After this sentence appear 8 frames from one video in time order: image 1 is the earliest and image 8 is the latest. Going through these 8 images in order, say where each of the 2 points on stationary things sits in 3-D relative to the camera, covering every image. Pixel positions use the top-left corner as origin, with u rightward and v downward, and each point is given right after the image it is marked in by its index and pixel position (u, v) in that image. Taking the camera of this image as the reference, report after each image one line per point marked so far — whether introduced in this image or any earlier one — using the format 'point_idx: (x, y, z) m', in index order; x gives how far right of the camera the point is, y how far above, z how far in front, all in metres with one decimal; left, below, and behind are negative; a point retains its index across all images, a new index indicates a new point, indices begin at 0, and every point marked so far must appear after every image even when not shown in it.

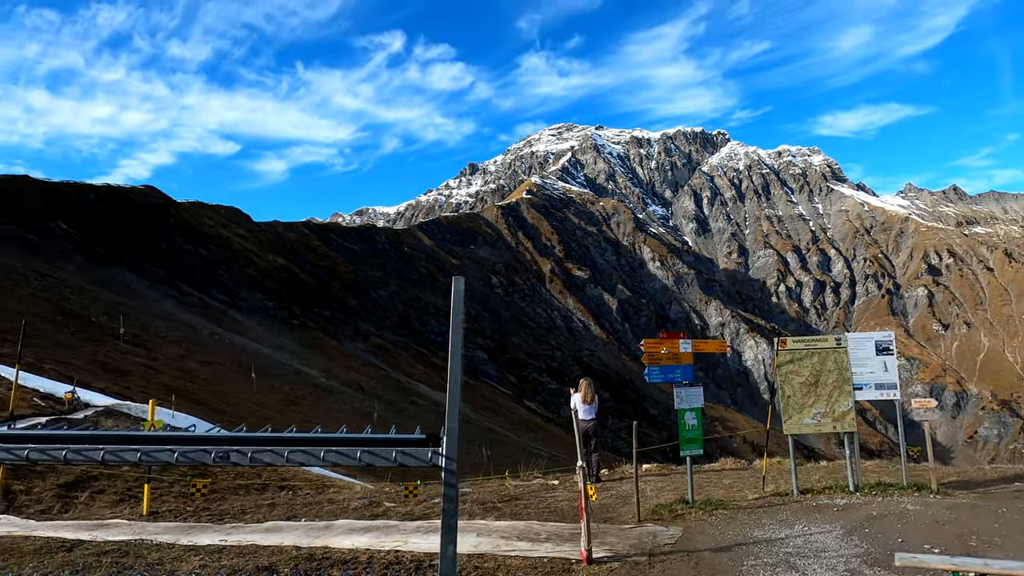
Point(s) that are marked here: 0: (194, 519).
0: (-2.9, -2.1, +5.6) m
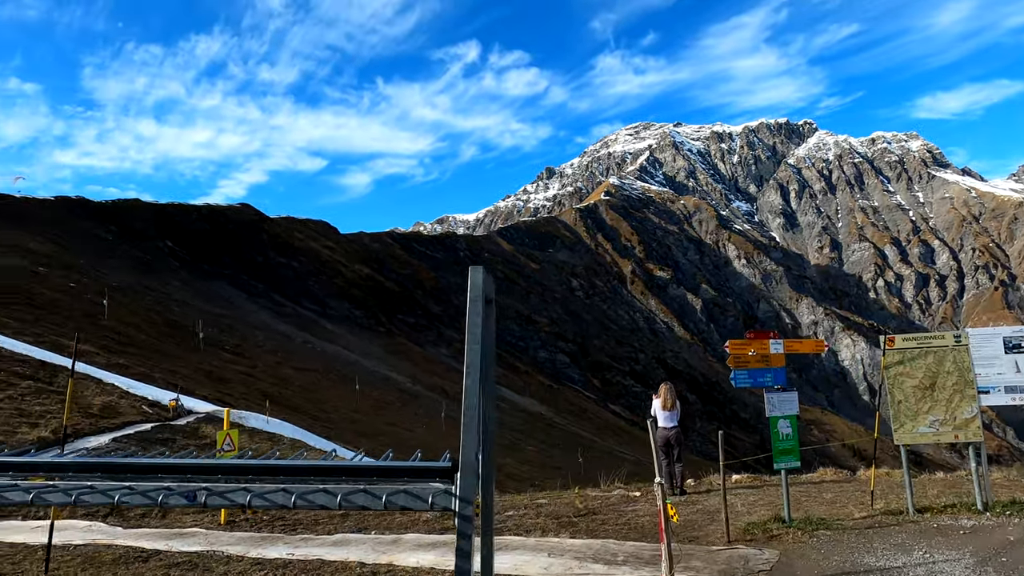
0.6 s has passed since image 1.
0: (-2.2, -2.2, +5.6) m
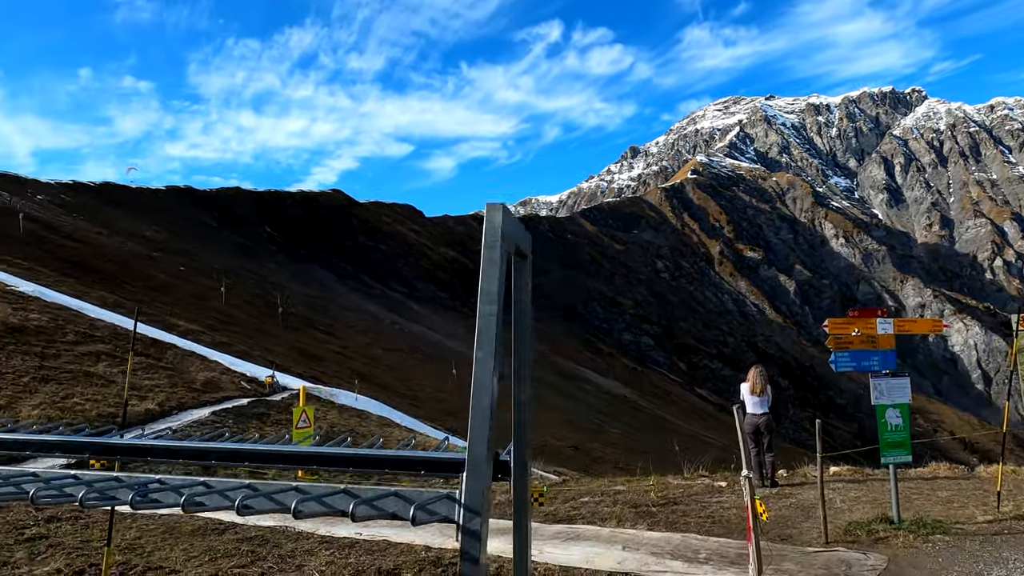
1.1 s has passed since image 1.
0: (-1.5, -2.0, +5.6) m
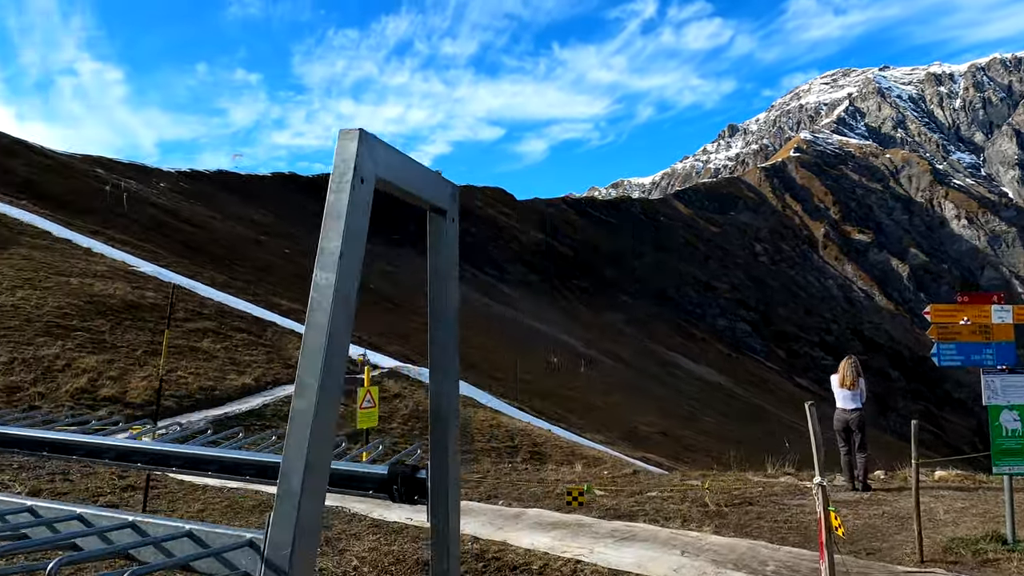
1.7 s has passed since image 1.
0: (-1.0, -1.8, +5.6) m
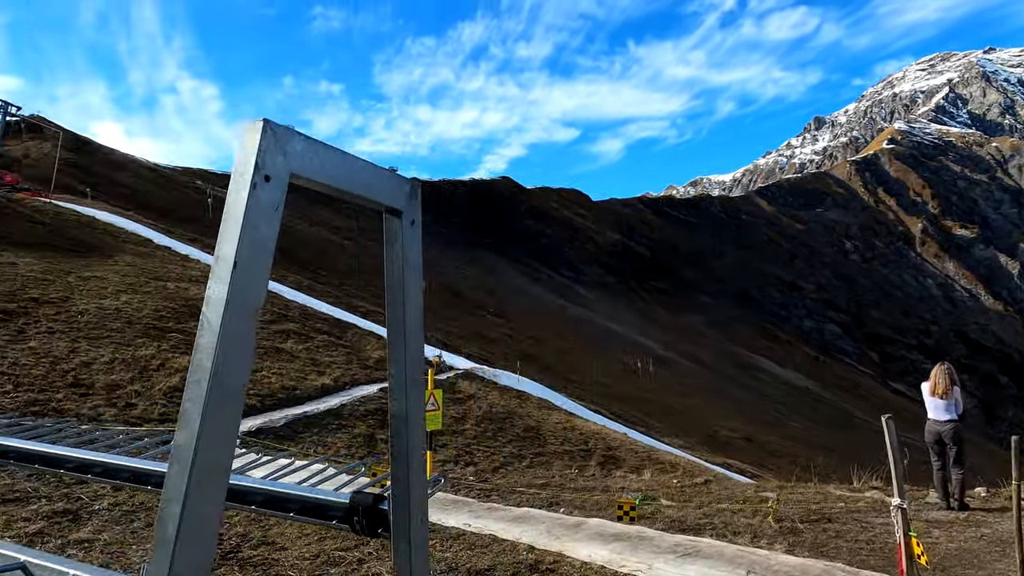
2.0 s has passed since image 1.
0: (-0.4, -1.8, +5.7) m
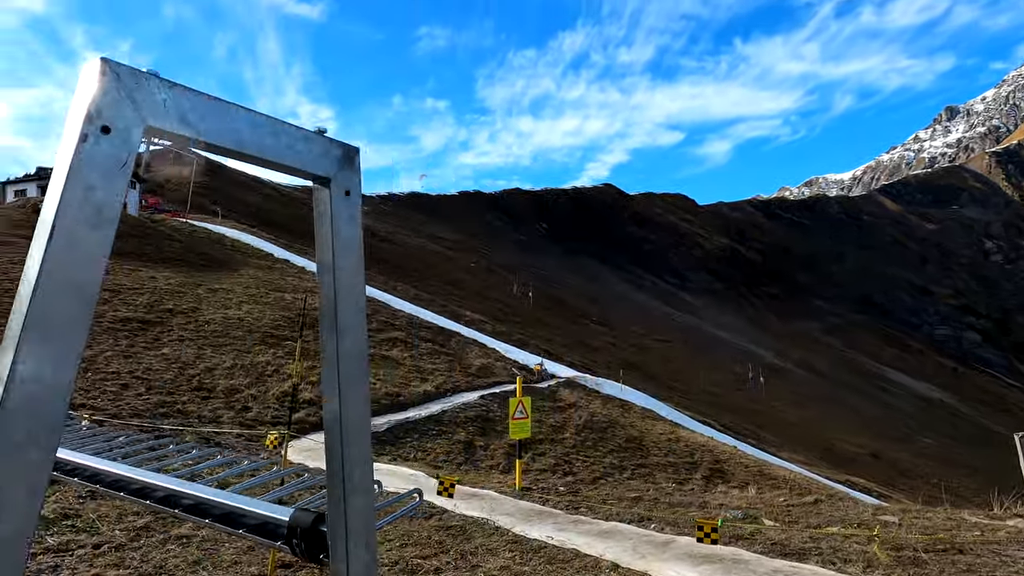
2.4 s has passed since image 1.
0: (+0.3, -1.9, +5.5) m
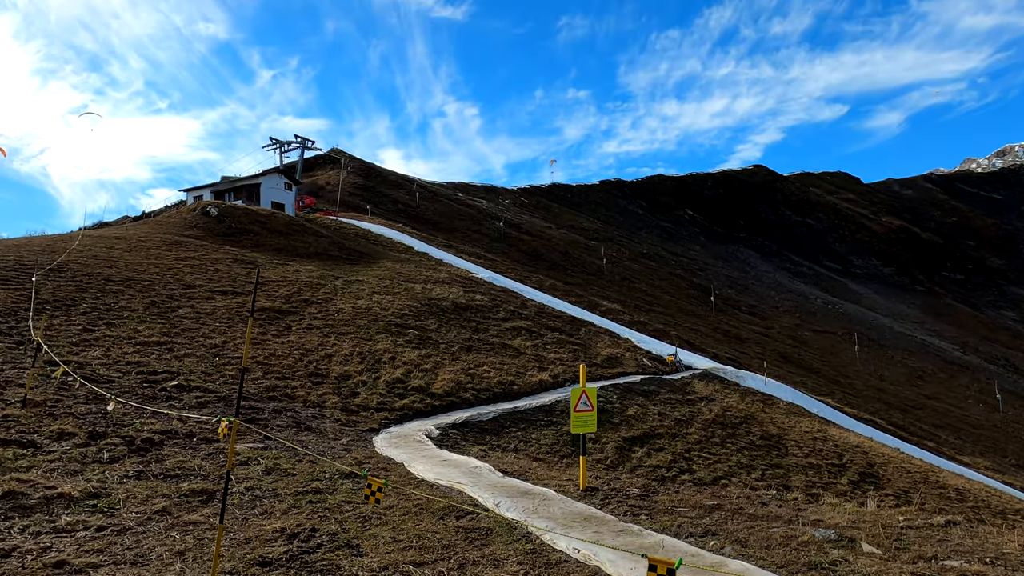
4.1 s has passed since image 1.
0: (+0.8, -1.7, +4.9) m
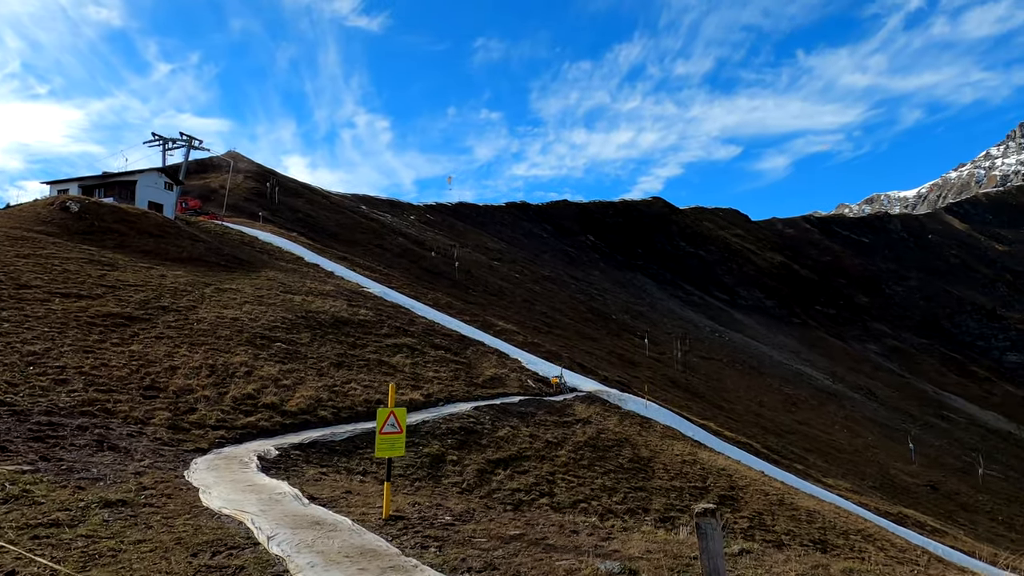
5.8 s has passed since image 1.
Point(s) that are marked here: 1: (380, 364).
0: (-0.7, -1.8, +4.6) m
1: (-4.0, -2.3, +18.6) m
